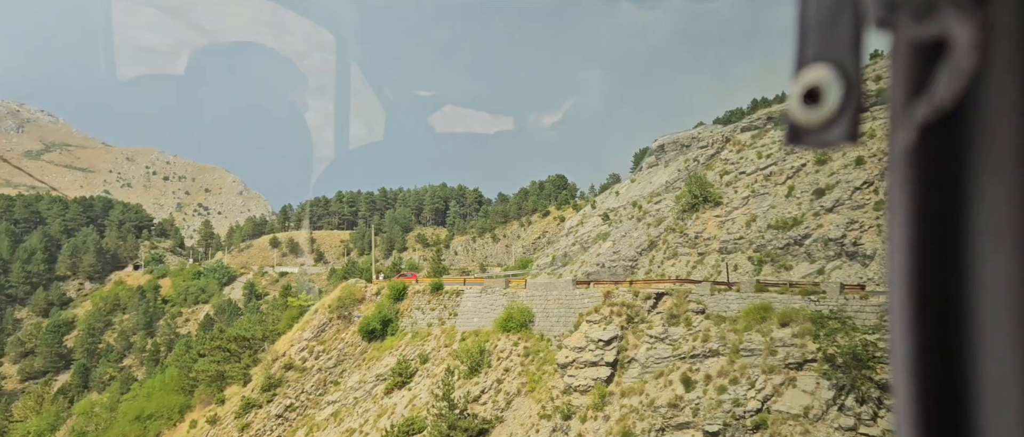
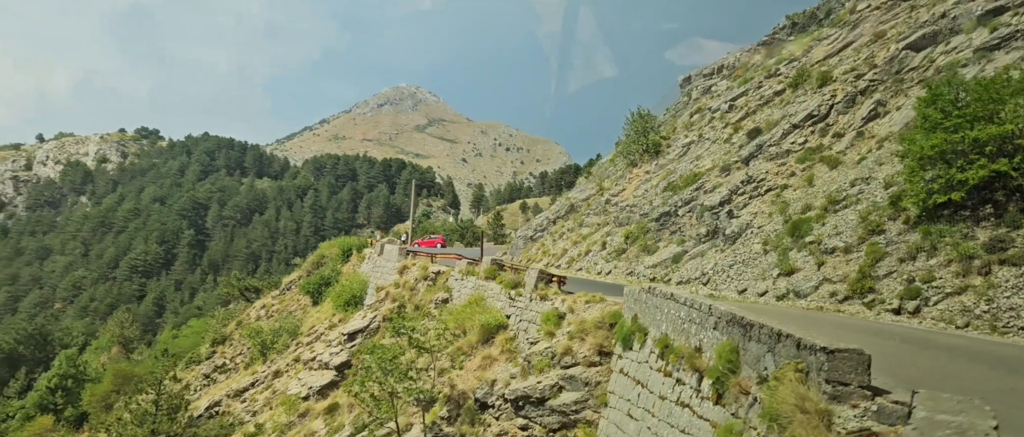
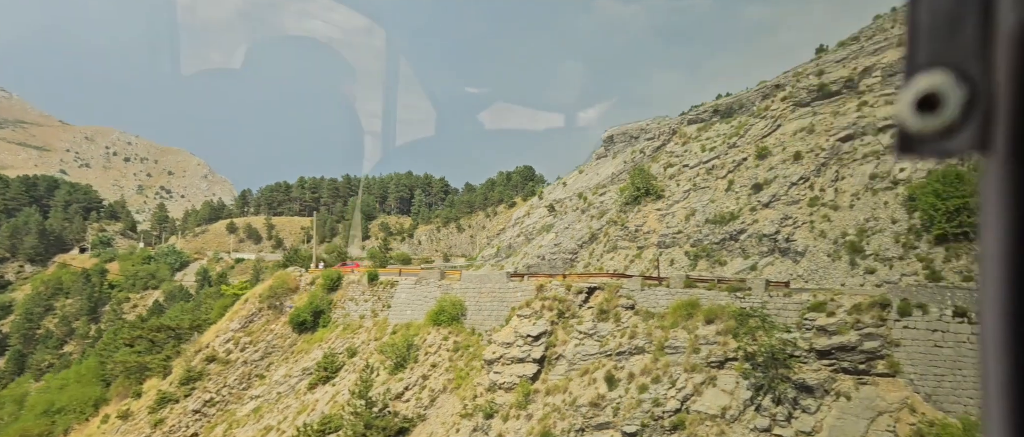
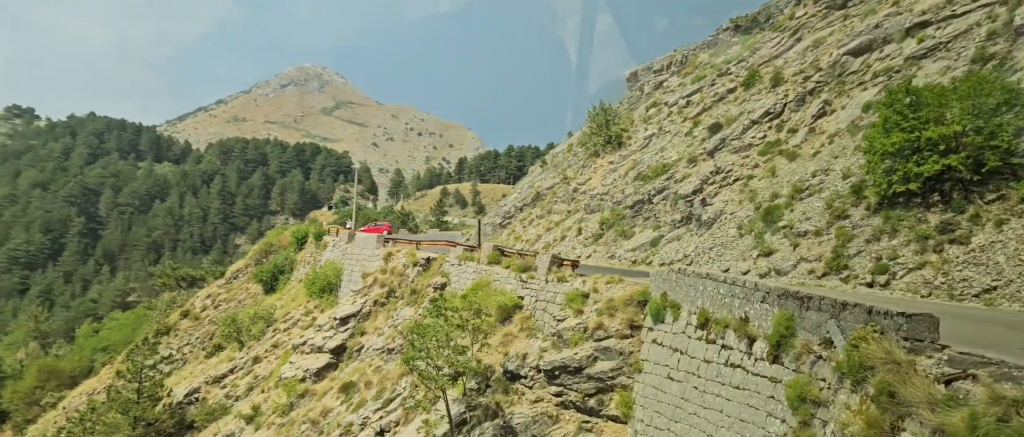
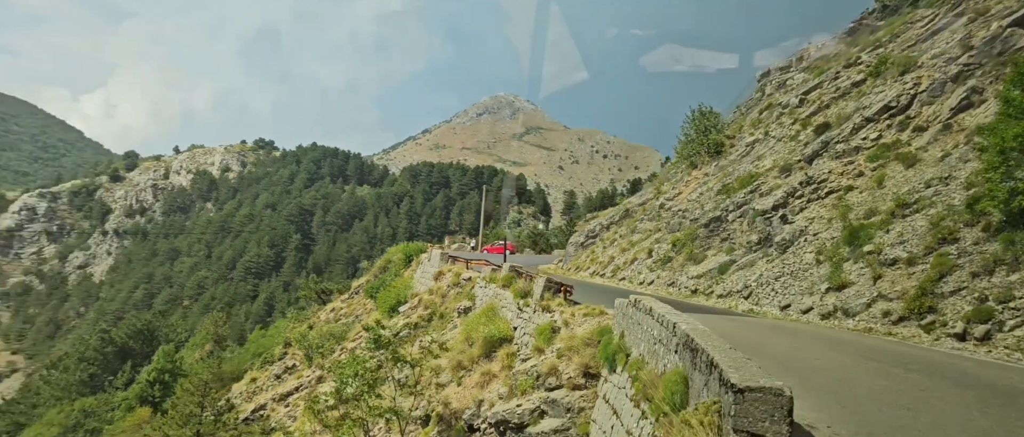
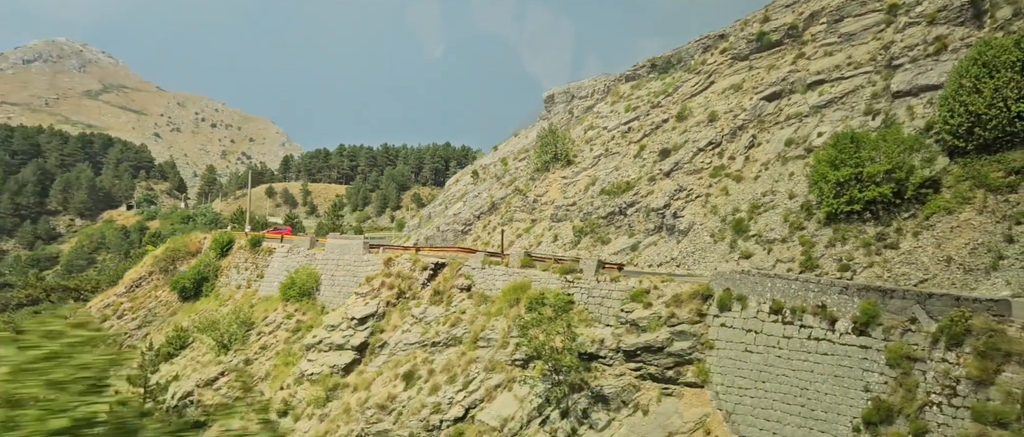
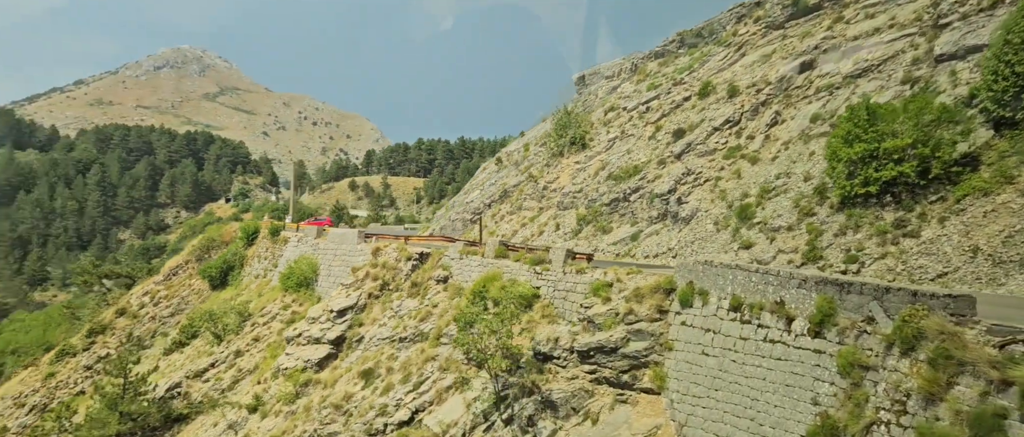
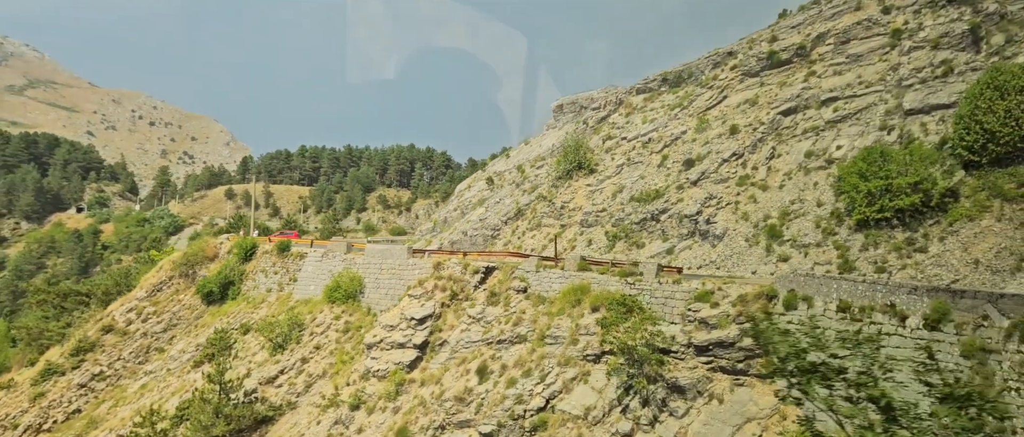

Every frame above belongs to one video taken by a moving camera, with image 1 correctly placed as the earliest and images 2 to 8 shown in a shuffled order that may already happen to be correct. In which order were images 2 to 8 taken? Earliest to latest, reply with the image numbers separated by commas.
3, 8, 6, 7, 4, 2, 5
